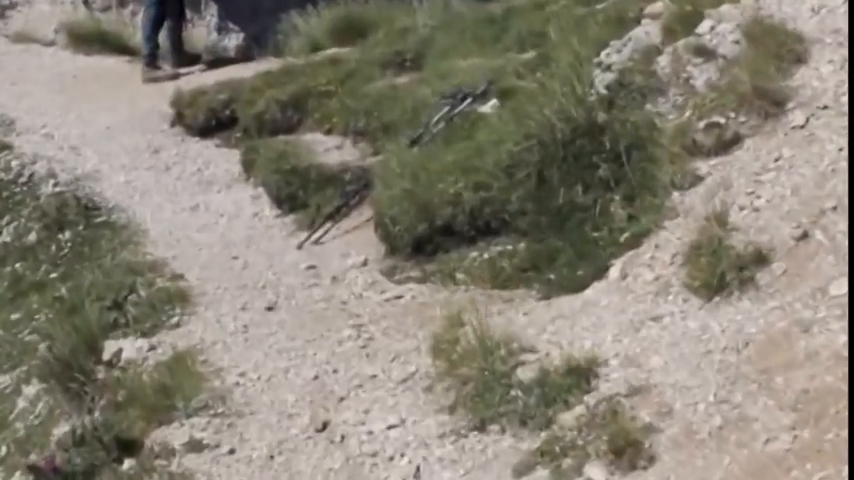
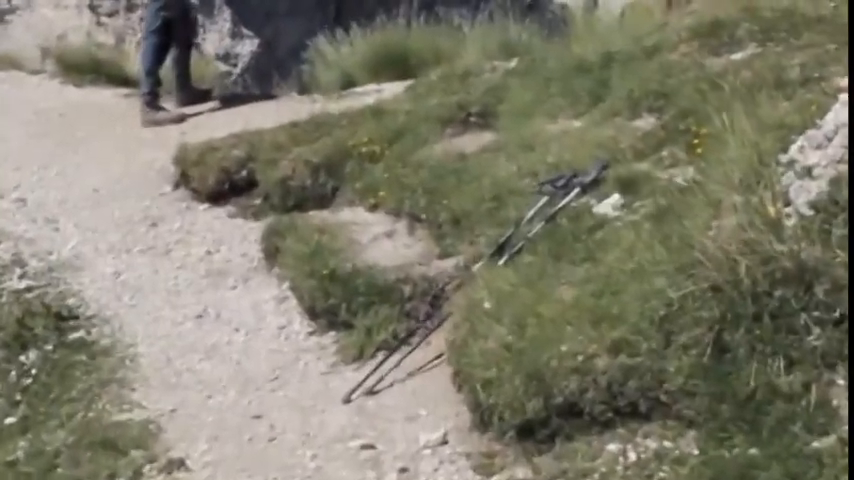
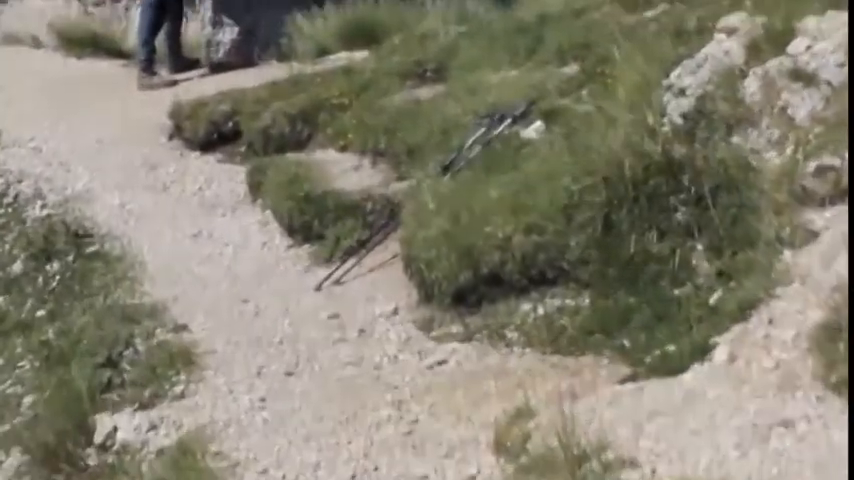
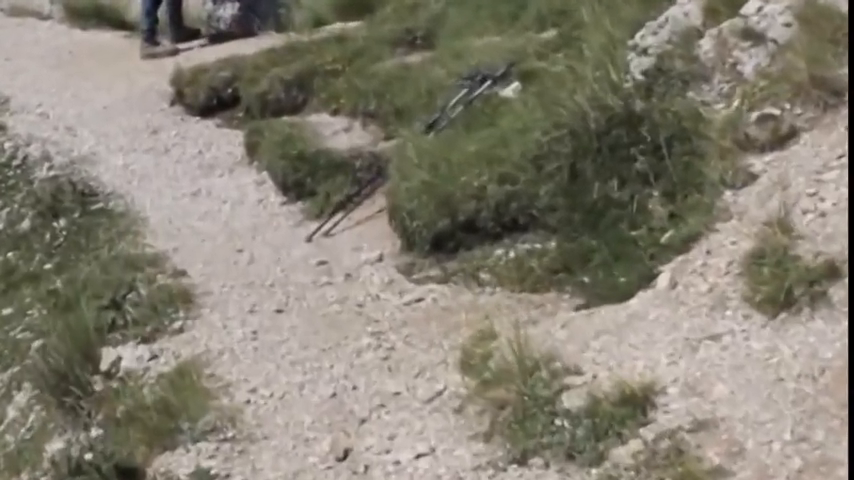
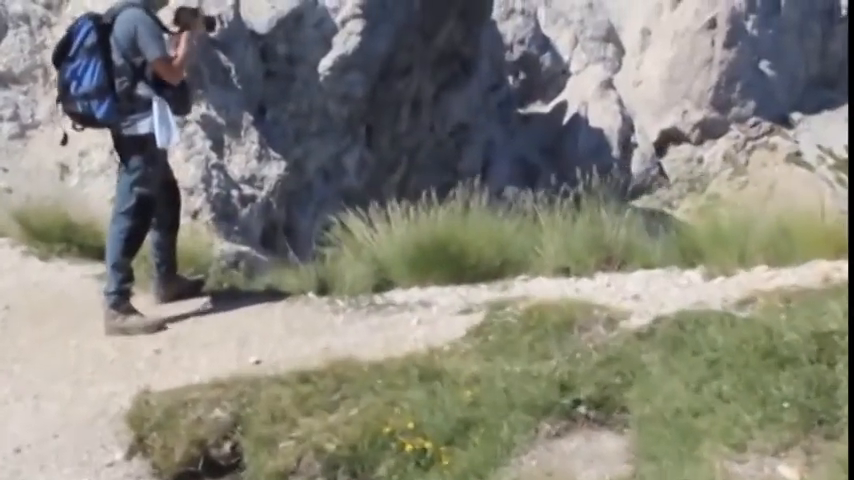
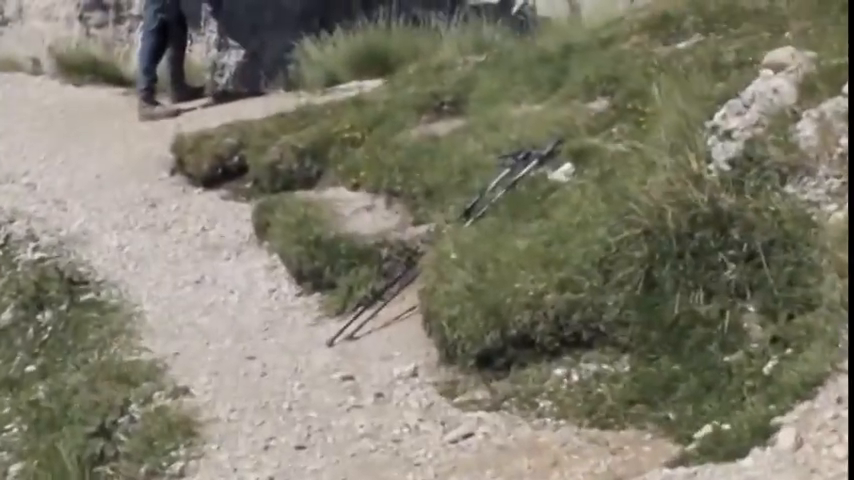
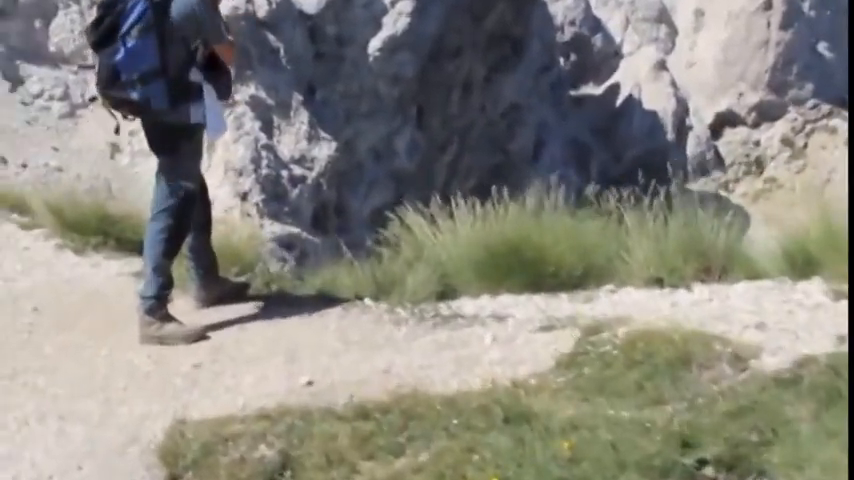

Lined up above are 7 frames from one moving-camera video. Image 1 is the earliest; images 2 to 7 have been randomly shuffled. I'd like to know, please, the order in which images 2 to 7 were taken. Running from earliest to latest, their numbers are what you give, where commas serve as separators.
4, 3, 6, 2, 5, 7
